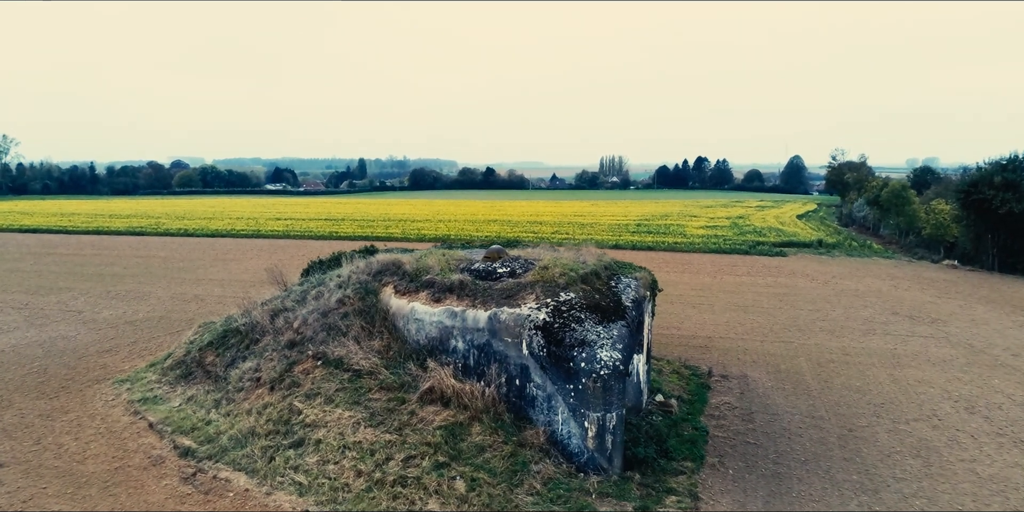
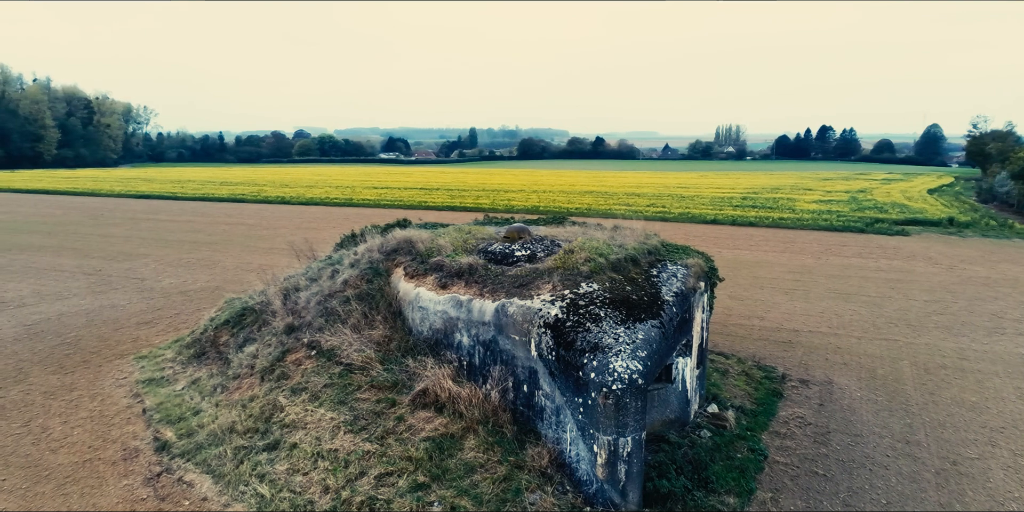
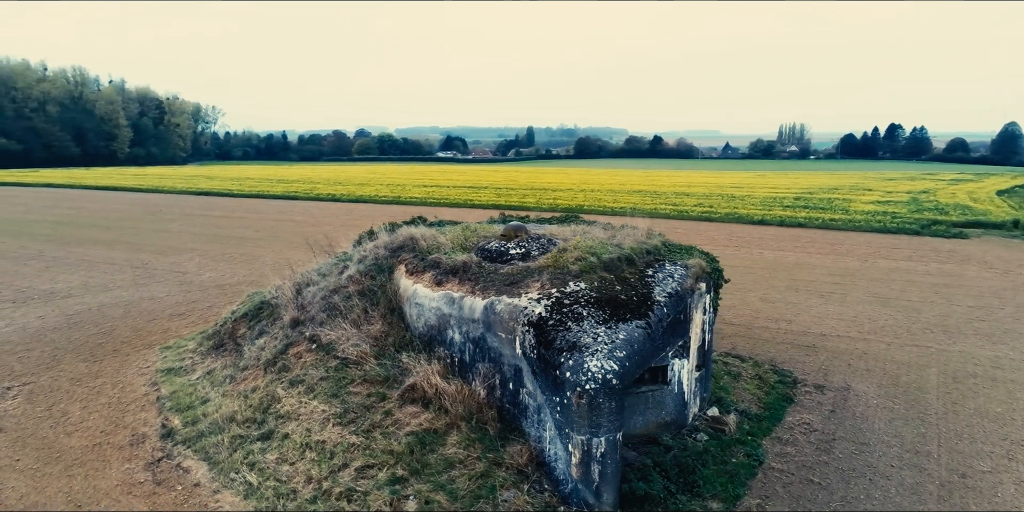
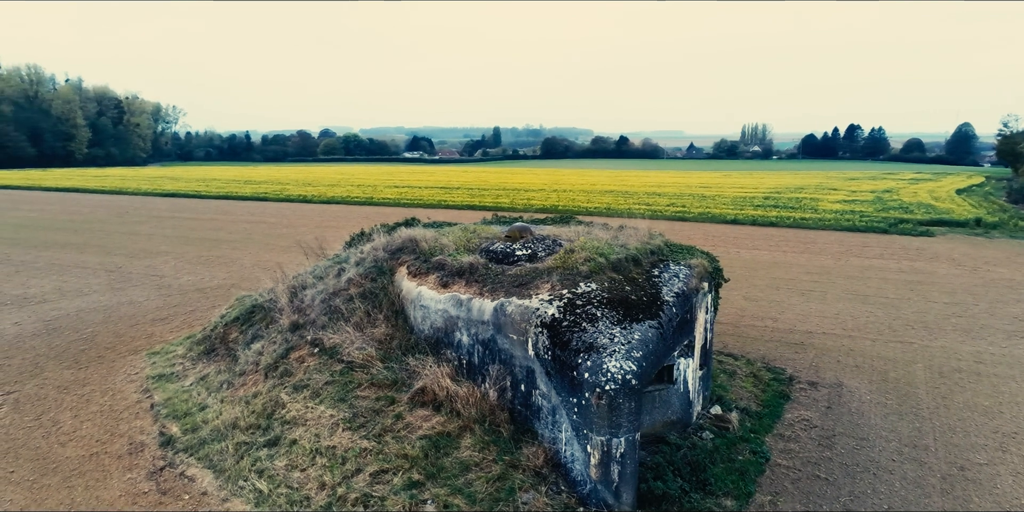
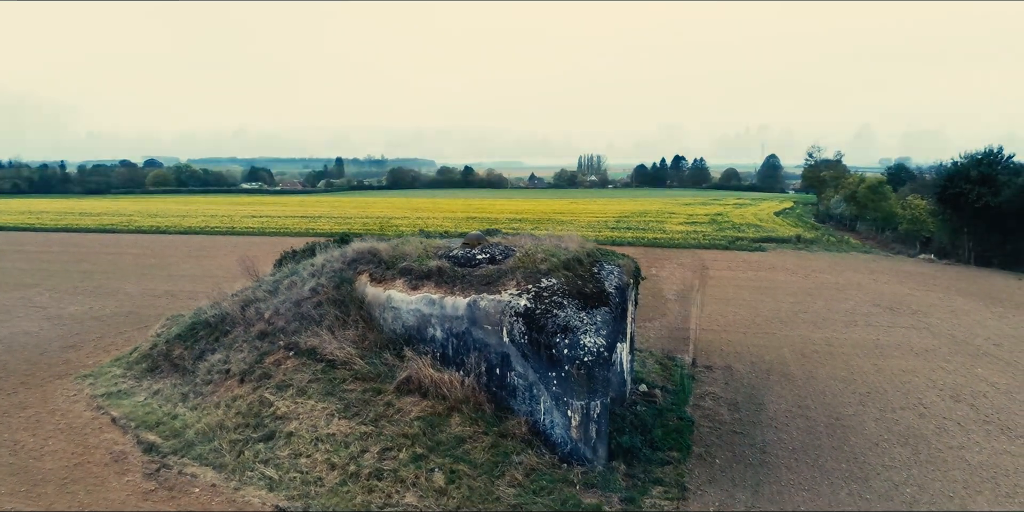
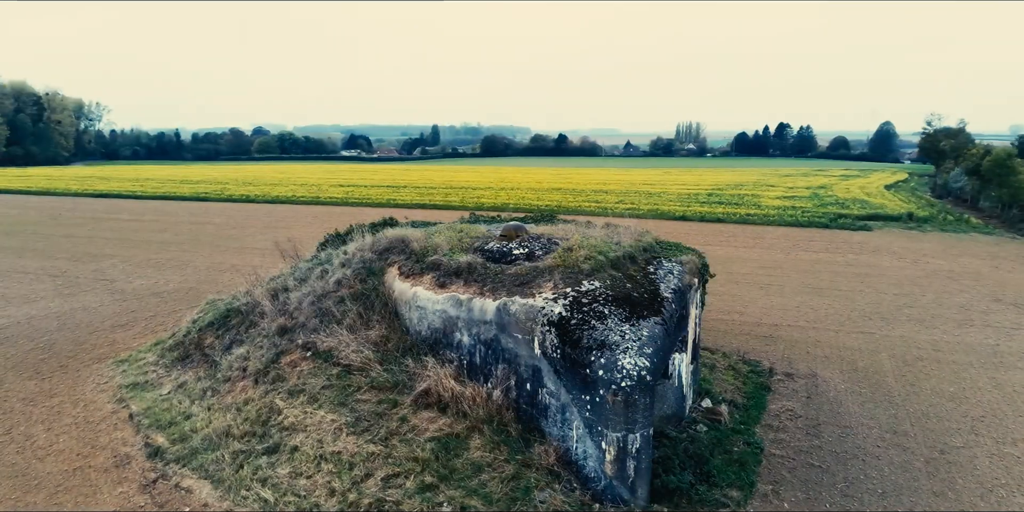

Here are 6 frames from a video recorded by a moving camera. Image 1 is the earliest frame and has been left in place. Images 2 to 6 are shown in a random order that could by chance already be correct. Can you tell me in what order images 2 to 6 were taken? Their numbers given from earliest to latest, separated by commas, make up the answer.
5, 6, 2, 4, 3
